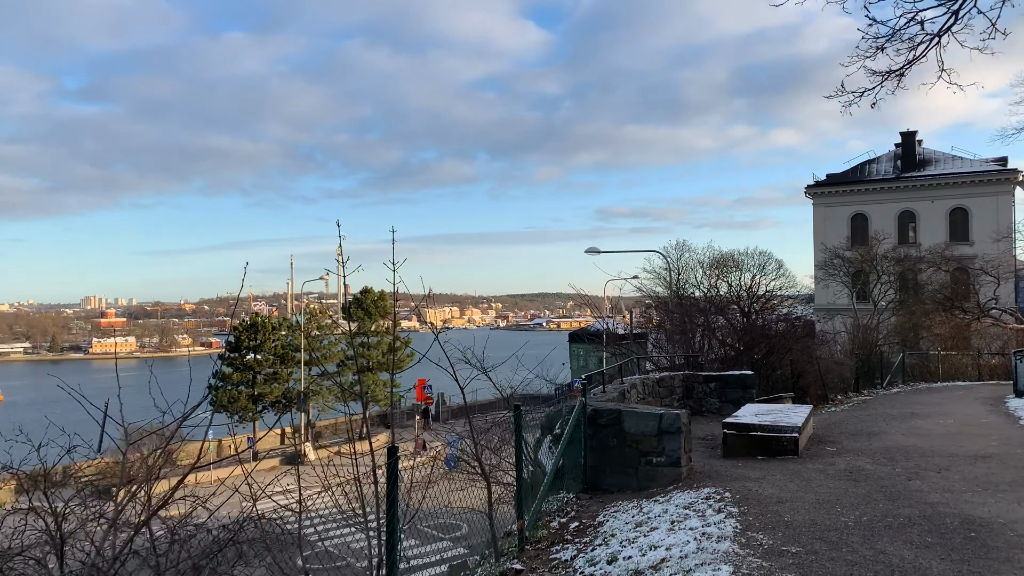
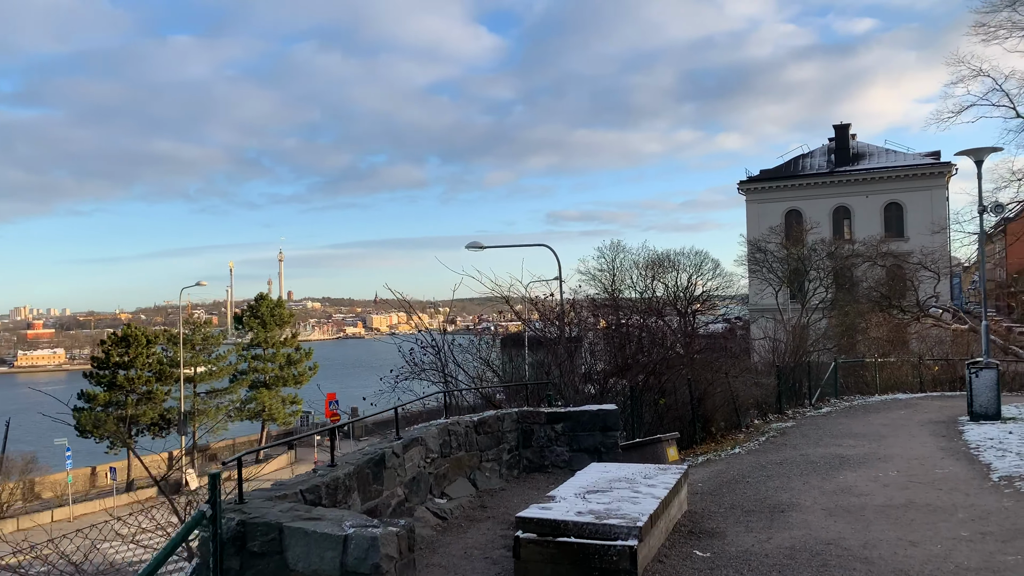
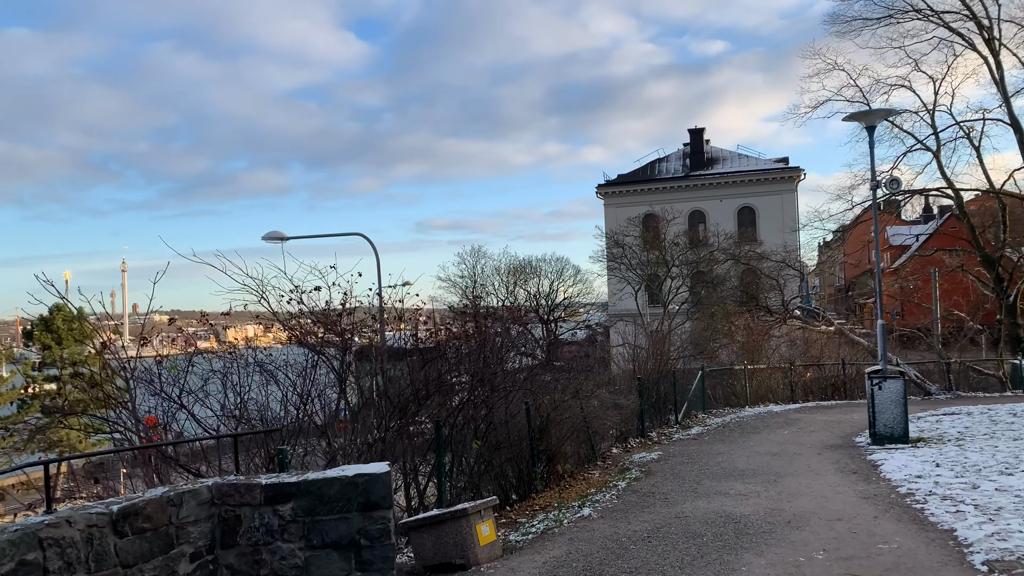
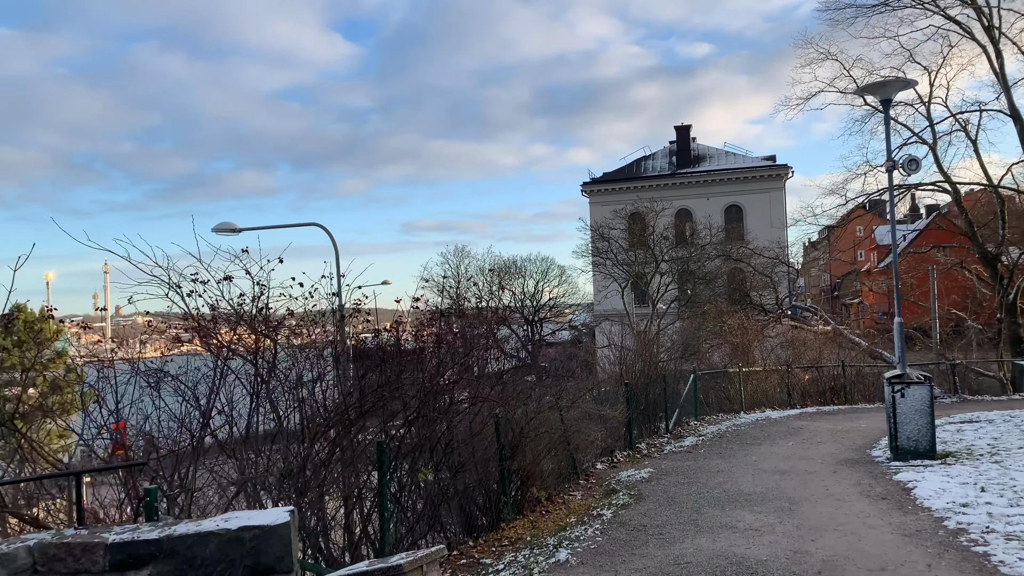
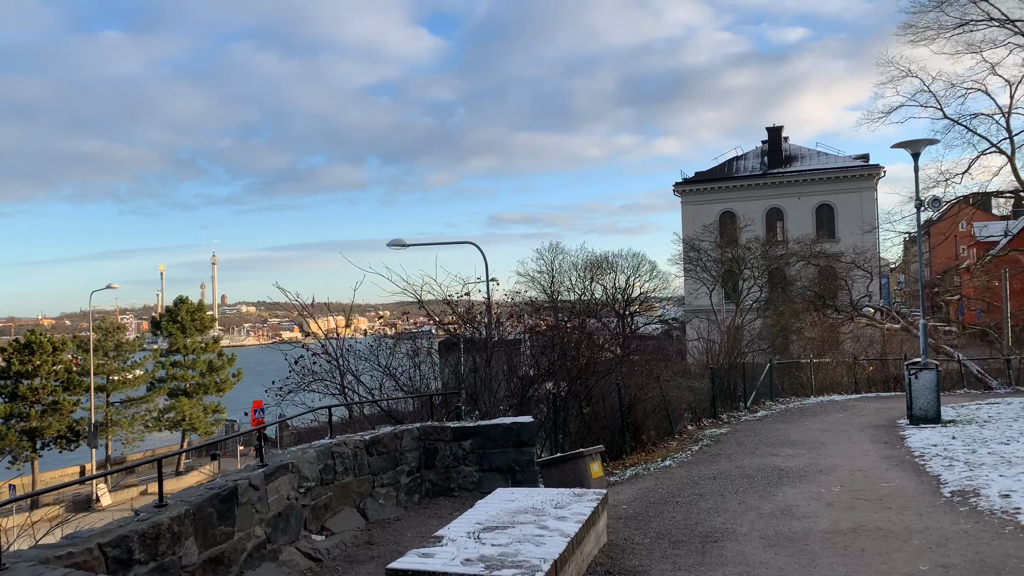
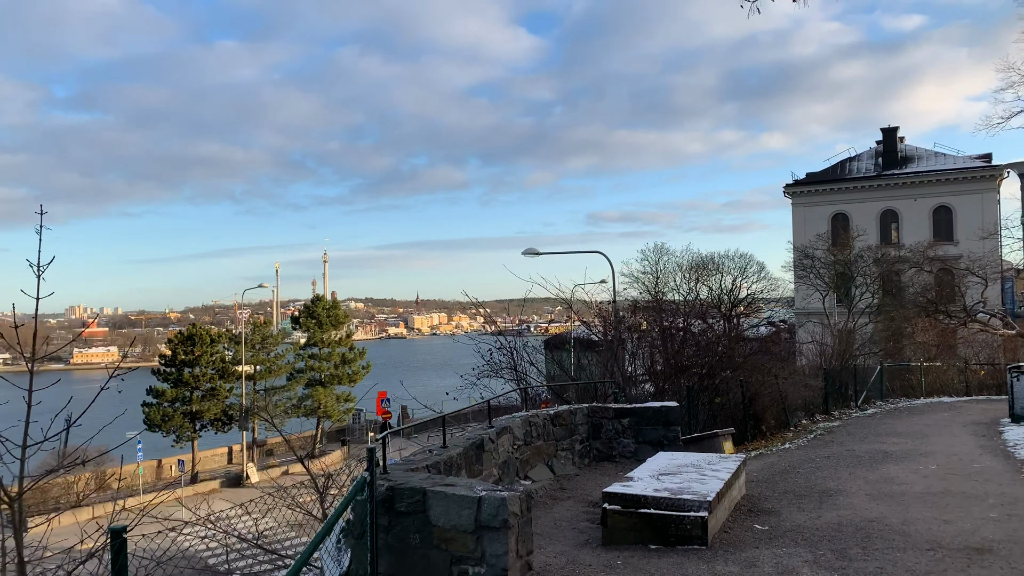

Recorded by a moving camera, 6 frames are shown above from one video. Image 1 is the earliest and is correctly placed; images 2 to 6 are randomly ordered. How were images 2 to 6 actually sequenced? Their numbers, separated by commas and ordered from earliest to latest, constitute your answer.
6, 2, 5, 3, 4
